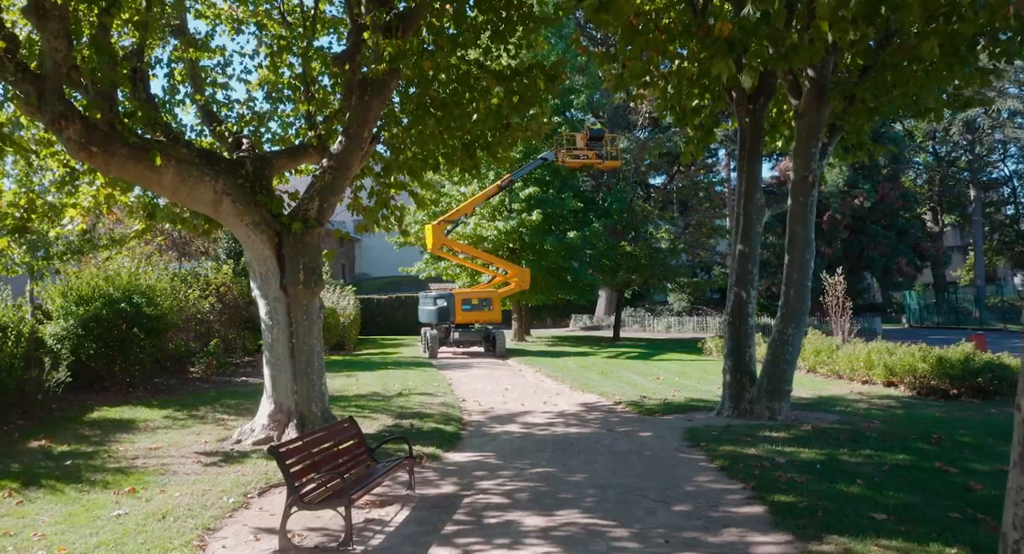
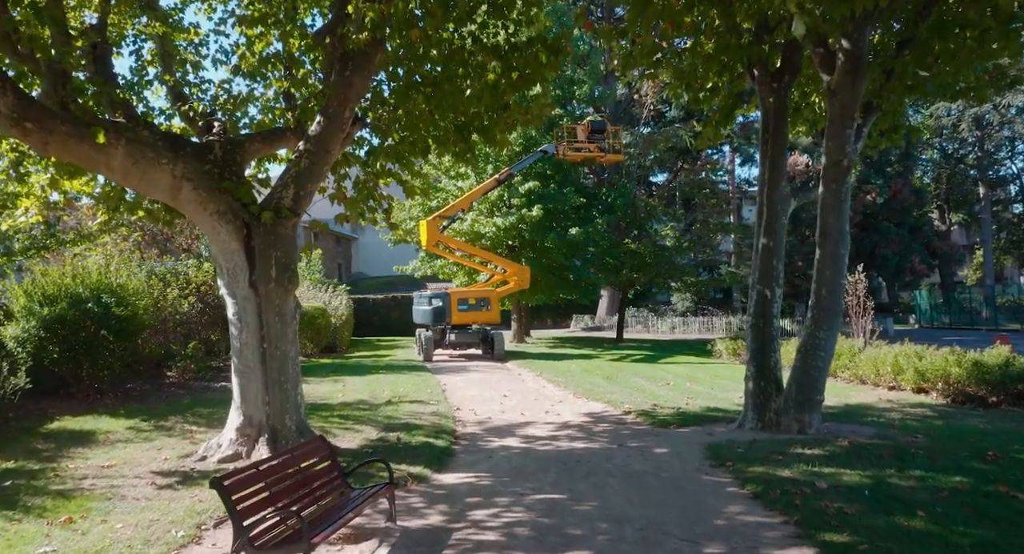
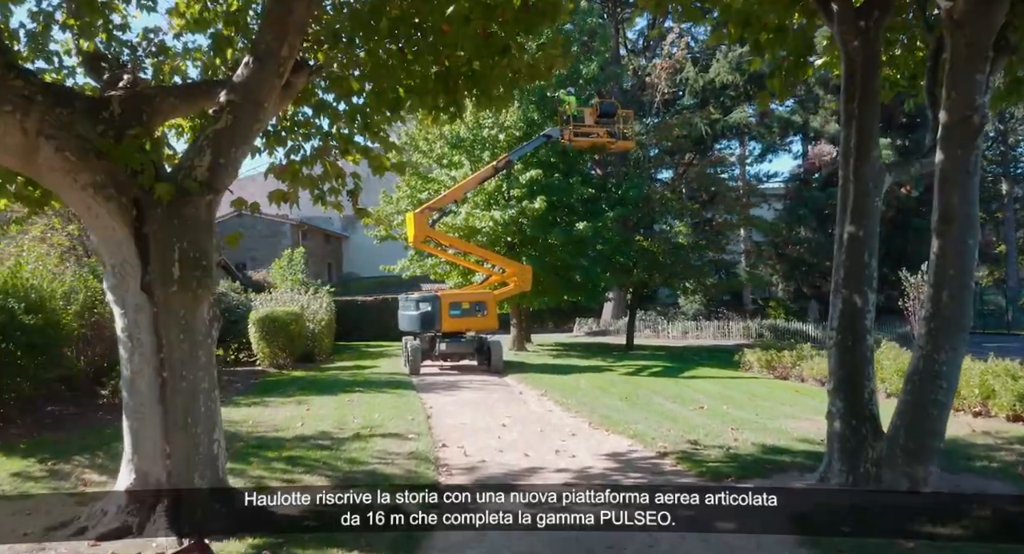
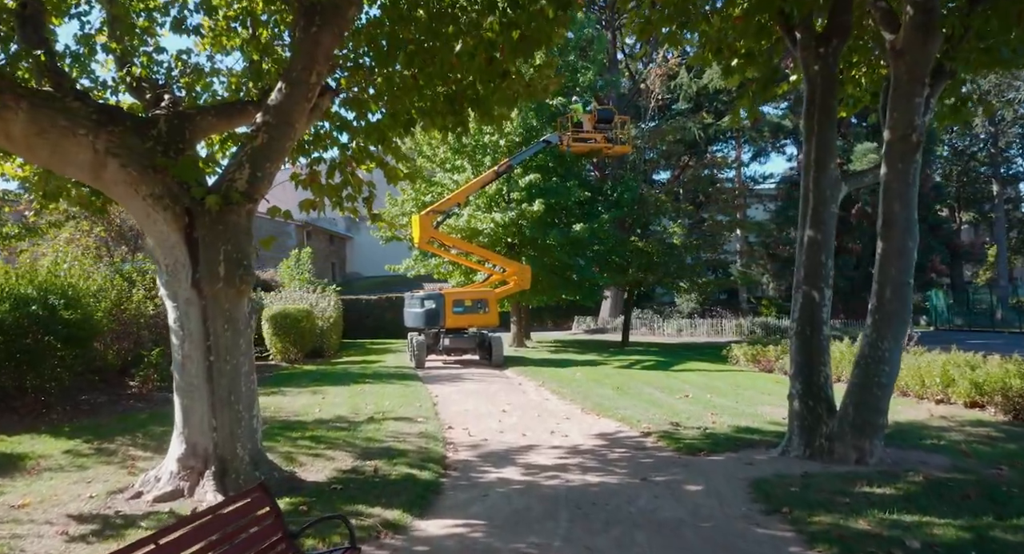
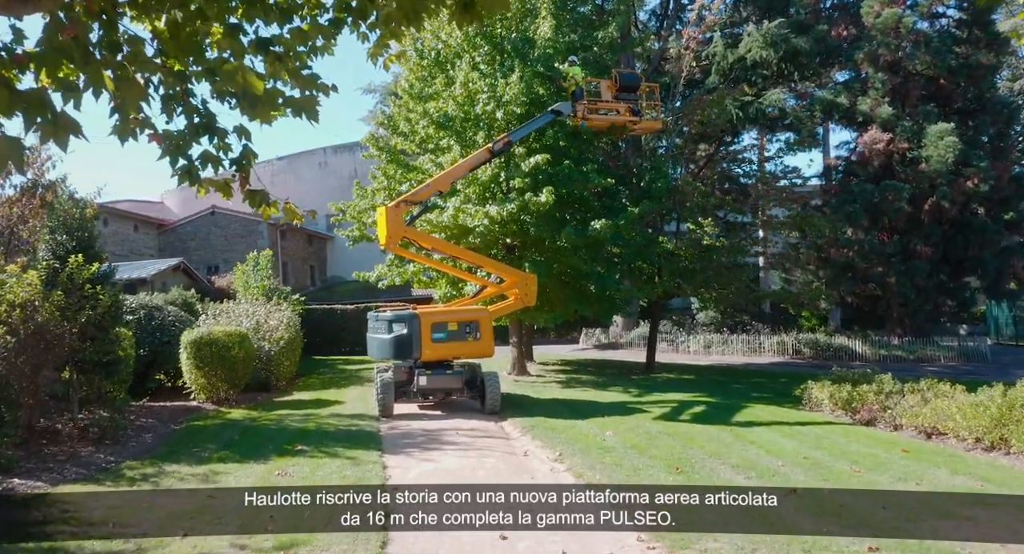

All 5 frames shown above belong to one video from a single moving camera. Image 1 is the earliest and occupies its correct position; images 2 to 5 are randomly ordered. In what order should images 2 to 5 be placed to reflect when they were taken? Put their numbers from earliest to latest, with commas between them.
2, 4, 3, 5
